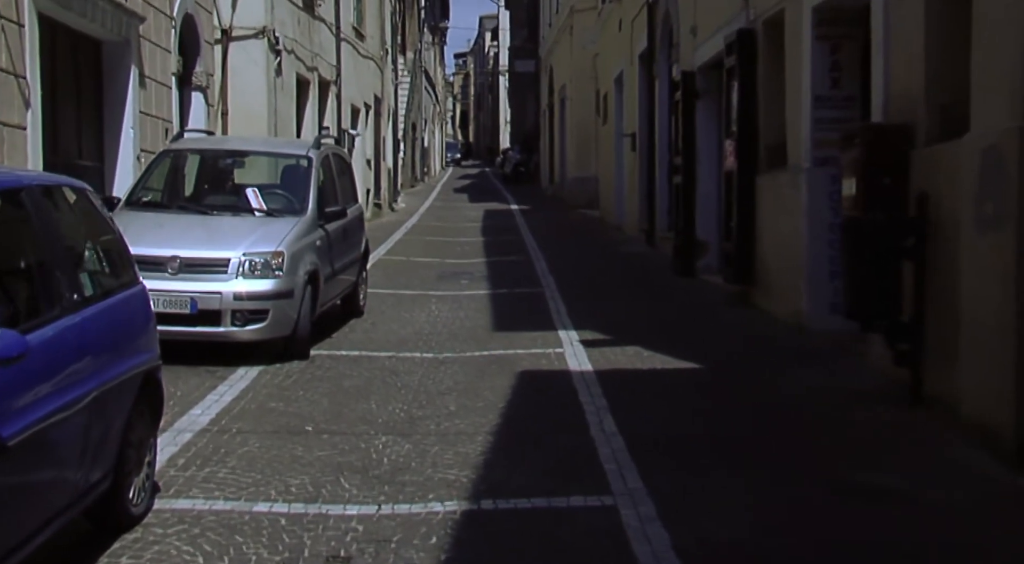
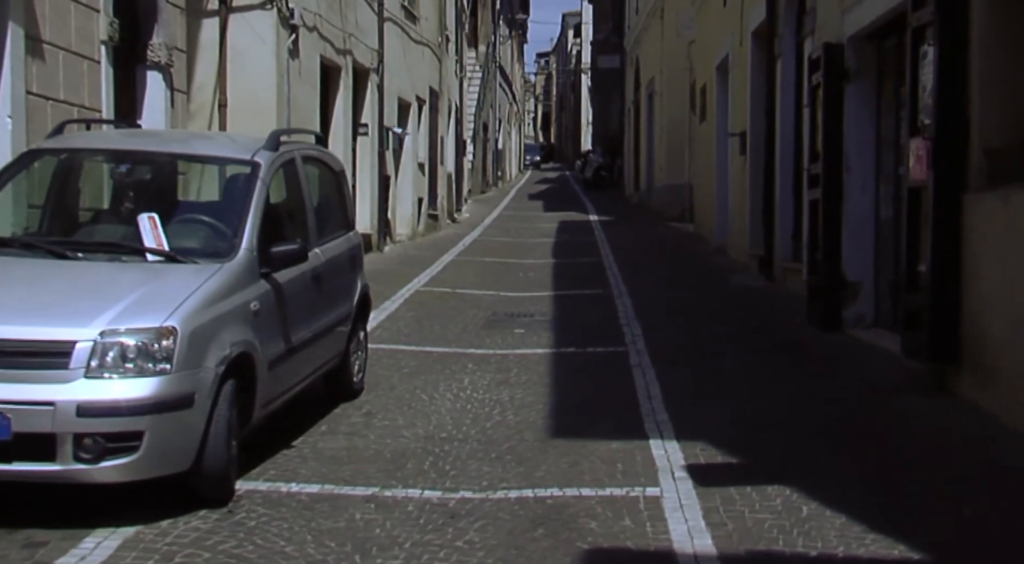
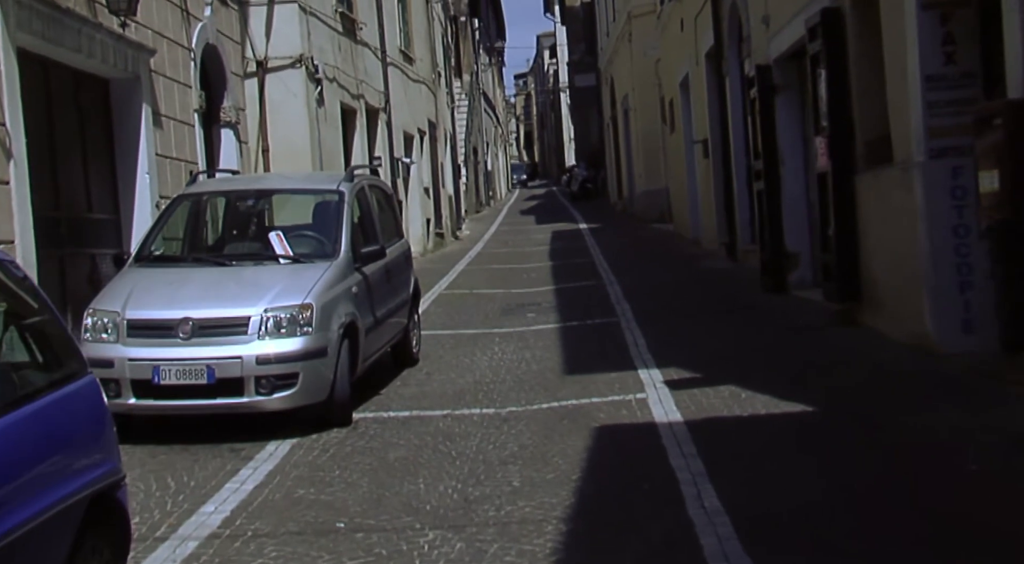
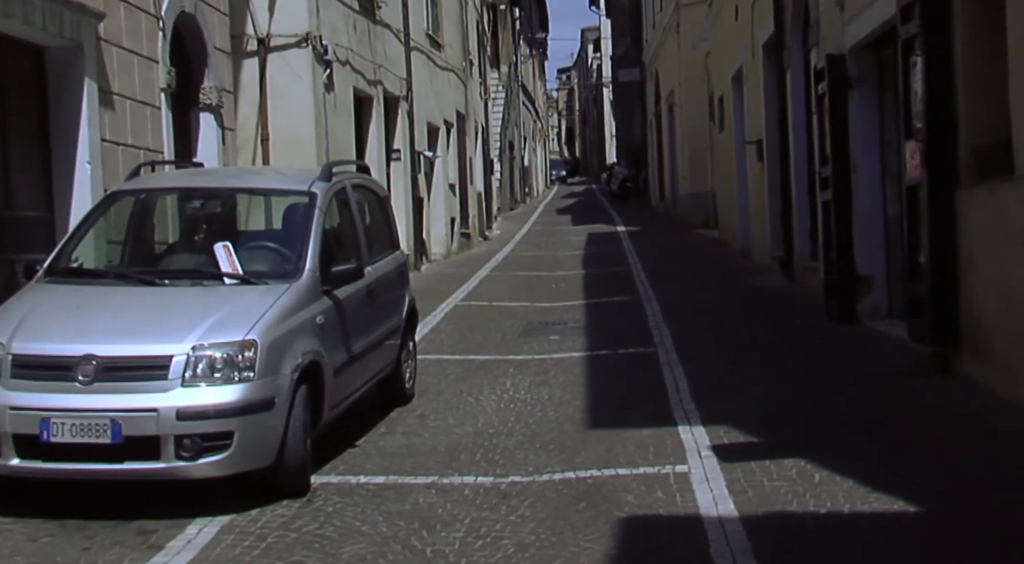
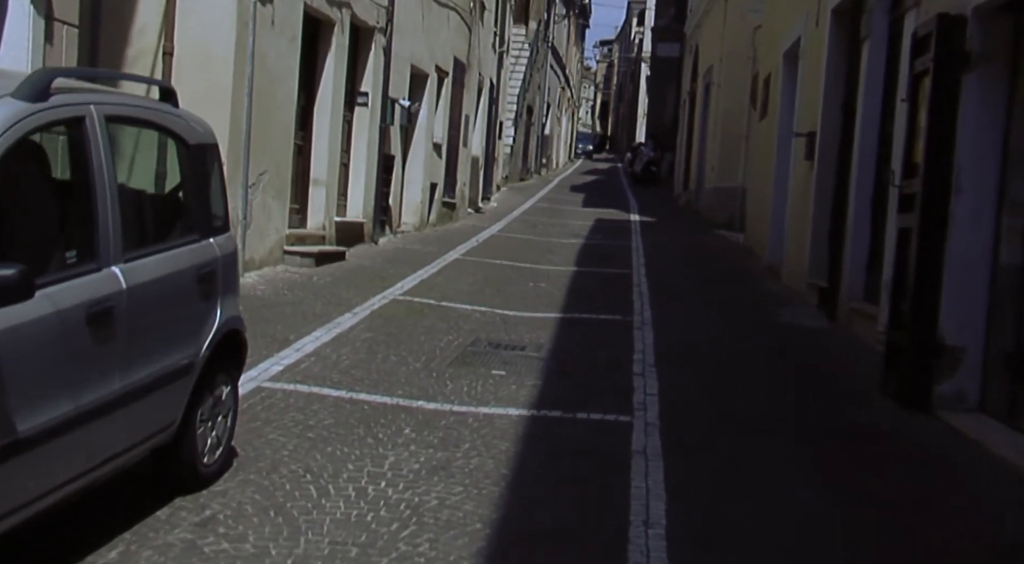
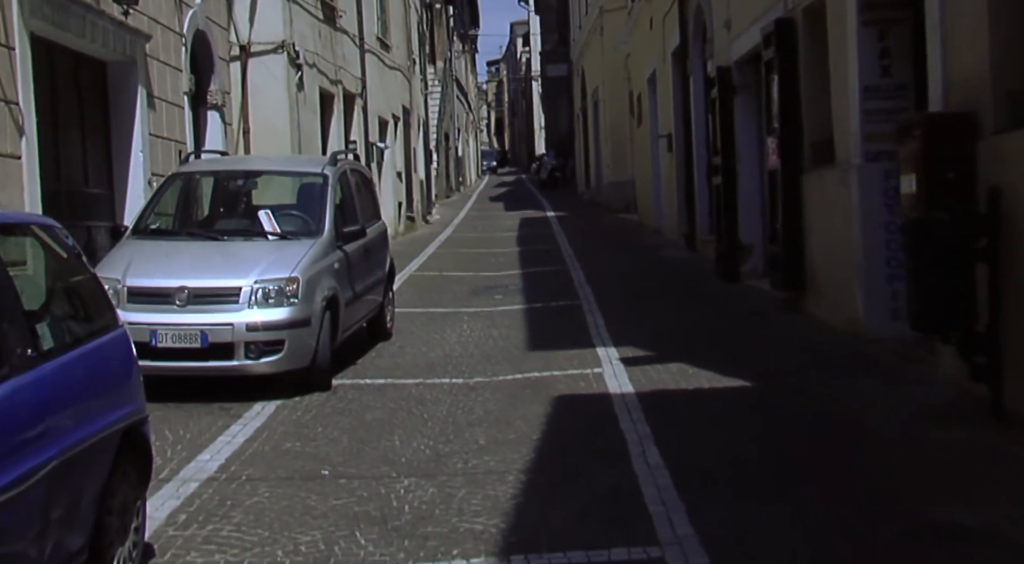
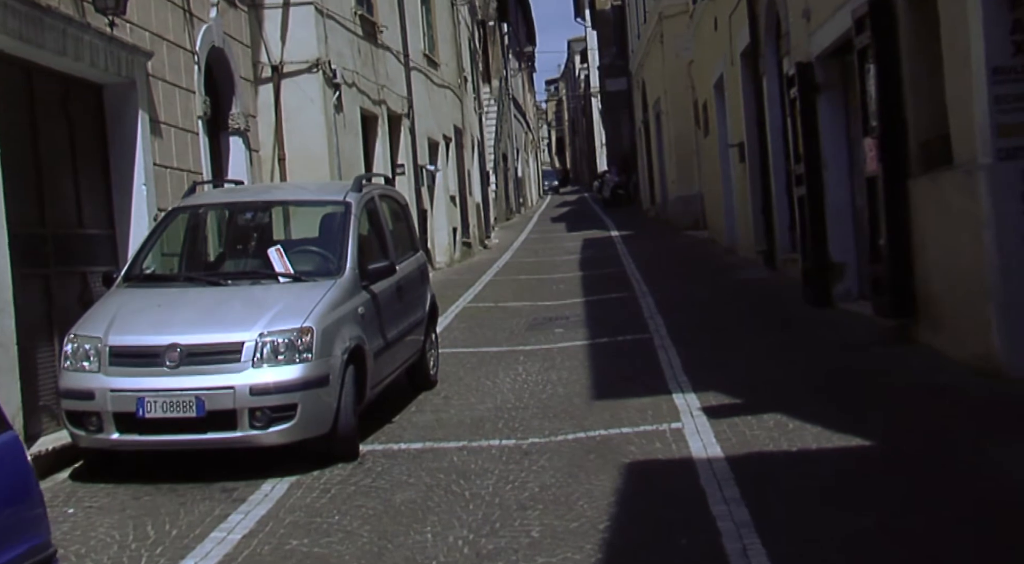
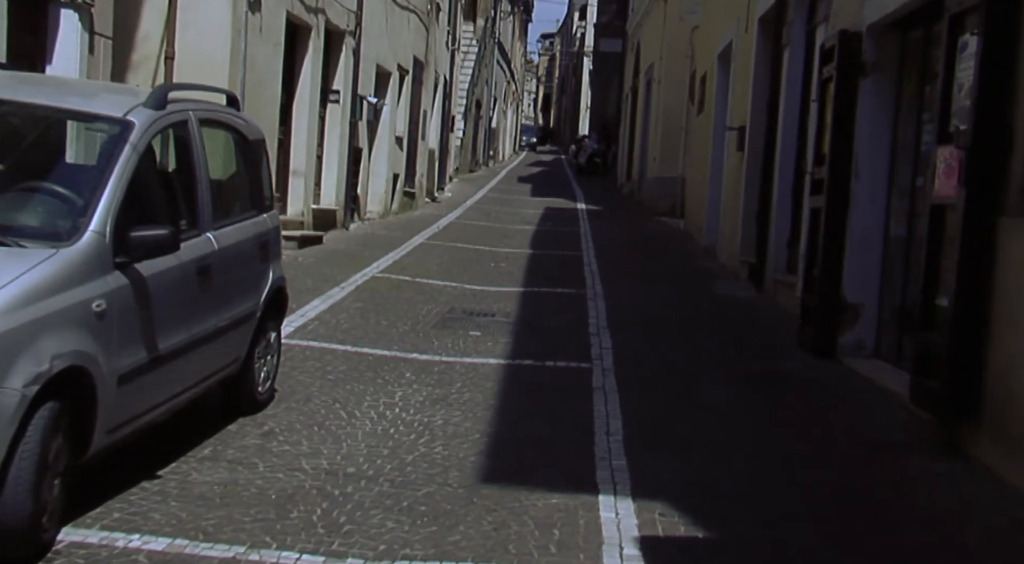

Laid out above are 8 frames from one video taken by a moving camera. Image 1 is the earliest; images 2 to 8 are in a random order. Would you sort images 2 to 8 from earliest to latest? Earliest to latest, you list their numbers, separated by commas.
6, 3, 7, 4, 2, 8, 5
